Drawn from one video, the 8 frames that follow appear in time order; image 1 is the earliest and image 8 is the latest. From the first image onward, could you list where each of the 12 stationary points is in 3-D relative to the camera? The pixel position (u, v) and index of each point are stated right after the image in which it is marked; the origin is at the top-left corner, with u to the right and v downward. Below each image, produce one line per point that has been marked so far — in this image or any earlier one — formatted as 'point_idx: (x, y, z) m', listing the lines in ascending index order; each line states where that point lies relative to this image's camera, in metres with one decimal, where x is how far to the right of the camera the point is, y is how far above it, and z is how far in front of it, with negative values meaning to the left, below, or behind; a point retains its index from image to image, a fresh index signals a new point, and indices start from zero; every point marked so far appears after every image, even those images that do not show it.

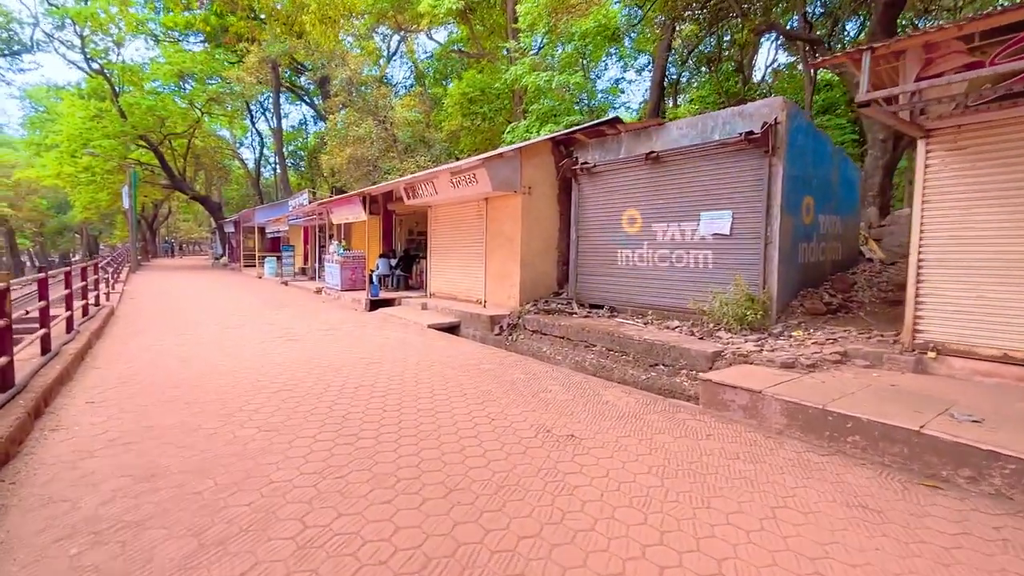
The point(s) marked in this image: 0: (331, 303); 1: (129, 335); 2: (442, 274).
0: (-4.2, -0.3, +11.3) m
1: (-5.3, -0.7, +6.7) m
2: (-1.5, +0.3, +10.2) m
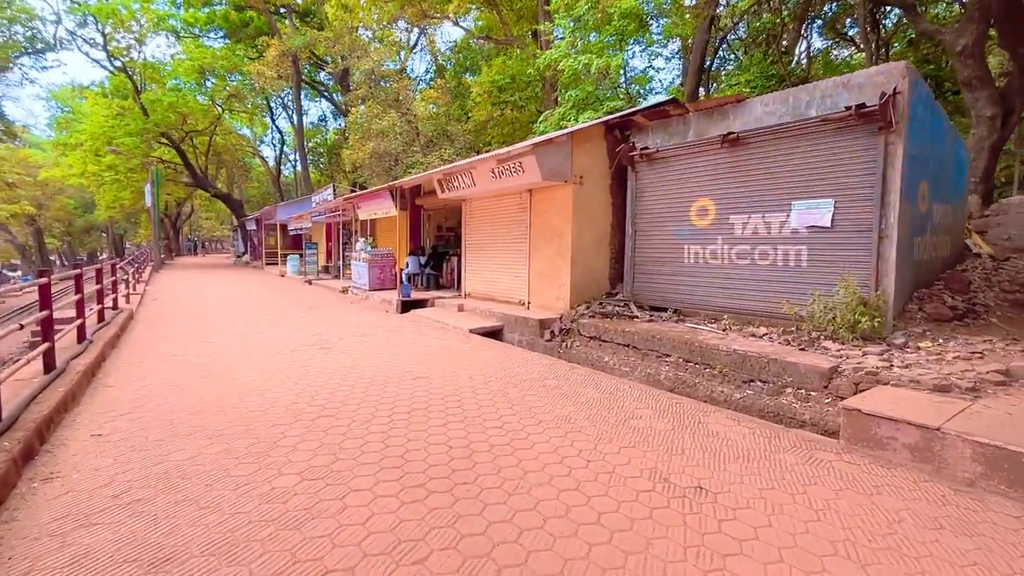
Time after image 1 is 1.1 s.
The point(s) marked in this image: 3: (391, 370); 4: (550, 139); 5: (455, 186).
0: (-3.4, -0.3, +10.7) m
1: (-4.6, -0.7, +6.1) m
2: (-0.6, +0.3, +9.5) m
3: (-1.3, -0.9, +5.0) m
4: (+0.5, +2.1, +6.8) m
5: (-1.1, +1.9, +9.1) m
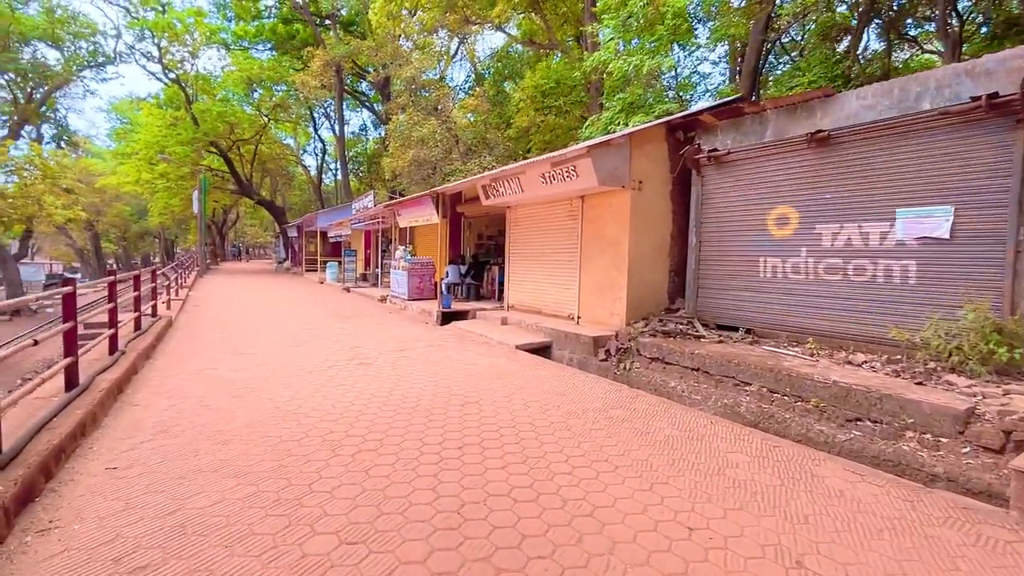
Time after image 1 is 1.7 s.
0: (-2.5, -0.5, +10.3) m
1: (-4.0, -0.8, +5.9) m
2: (+0.2, +0.1, +9.0) m
3: (-0.7, -1.0, +4.6) m
4: (+1.2, +1.9, +6.3) m
5: (-0.2, +1.7, +8.6) m
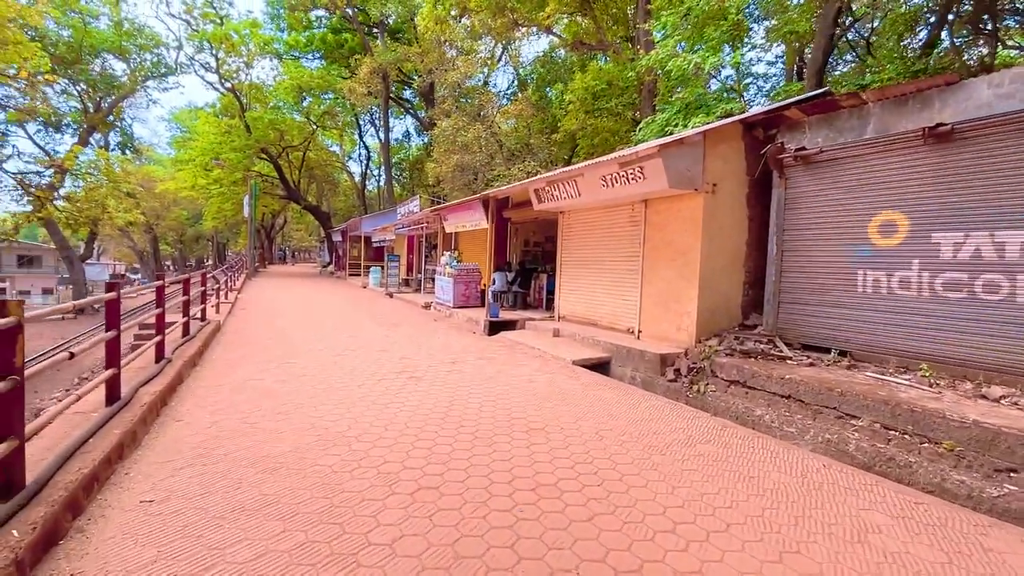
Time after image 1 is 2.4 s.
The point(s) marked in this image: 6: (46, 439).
0: (-1.4, -0.7, +10.0) m
1: (-3.3, -0.8, +5.6) m
2: (+1.1, -0.1, +8.5) m
3: (-0.1, -1.1, +4.1) m
4: (+2.0, +1.8, +5.7) m
5: (+0.7, +1.5, +8.1) m
6: (-2.5, -0.8, +2.7) m
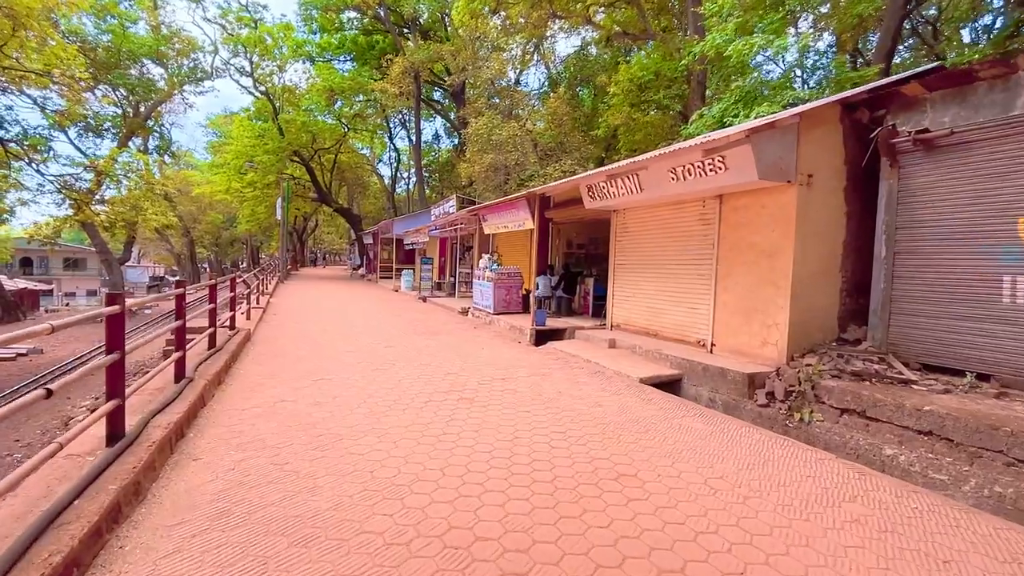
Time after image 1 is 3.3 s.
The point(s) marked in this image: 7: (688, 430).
0: (-0.6, -0.8, +9.3) m
1: (-2.6, -0.9, +5.1) m
2: (+1.9, -0.2, +7.7) m
3: (+0.4, -1.1, +3.4) m
4: (+2.6, +1.7, +4.9) m
5: (+1.5, +1.4, +7.4) m
6: (-2.1, -0.9, +2.0) m
7: (+1.4, -1.2, +4.0) m
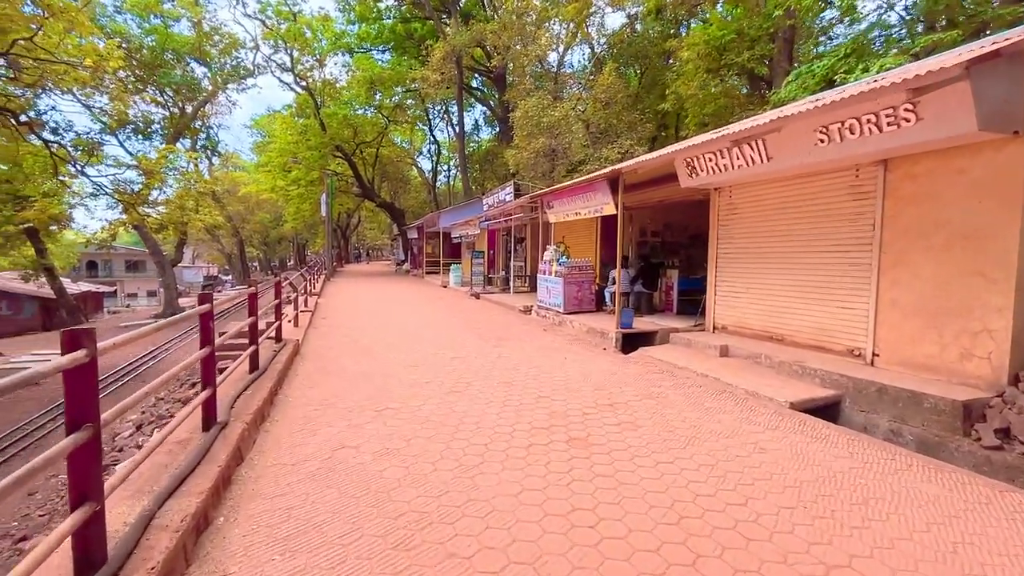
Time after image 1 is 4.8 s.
0: (+0.7, -0.7, +8.2) m
1: (-1.7, -1.0, +4.1) m
2: (+3.0, -0.1, +6.3) m
3: (+1.2, -1.2, +2.2) m
4: (+3.5, +1.7, +3.4) m
5: (+2.5, +1.5, +6.0) m
6: (-1.4, -1.0, +1.0) m
7: (+2.3, -1.2, +2.7) m
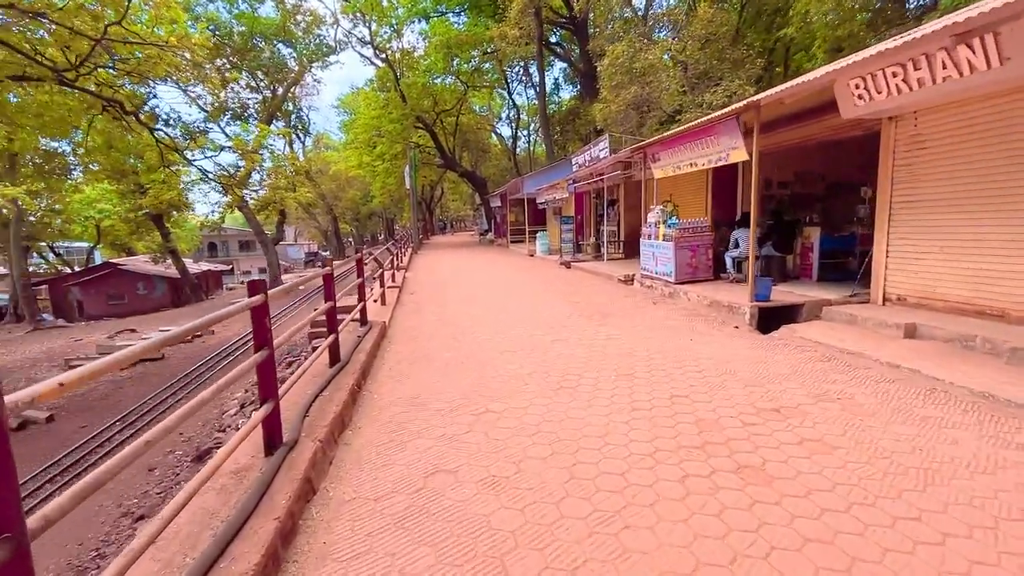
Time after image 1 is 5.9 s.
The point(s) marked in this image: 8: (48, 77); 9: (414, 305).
0: (+2.2, -0.2, +7.0) m
1: (-0.8, -0.8, +3.5) m
2: (+4.2, +0.3, +4.8) m
3: (+1.7, -1.1, +1.1) m
4: (+4.1, +1.9, +1.8) m
5: (+3.6, +1.9, +4.5) m
6: (-1.0, -1.1, +0.4) m
7: (+2.9, -1.0, +1.4) m
8: (-8.4, +3.8, +8.8) m
9: (-1.6, -0.3, +8.1) m
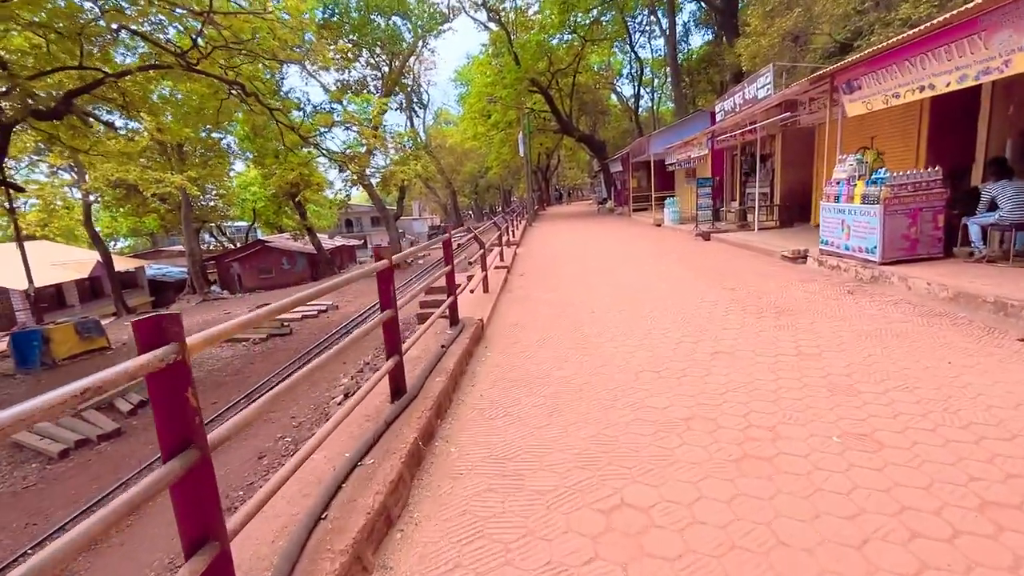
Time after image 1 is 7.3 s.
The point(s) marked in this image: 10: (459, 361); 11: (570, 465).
0: (+3.6, -0.1, +5.0) m
1: (-0.1, -0.9, +2.3) m
2: (+5.0, +0.3, +2.3) m
3: (+1.8, -1.3, -0.6) m
4: (+4.2, +1.8, -0.7) m
5: (+4.4, +1.9, +2.0) m
6: (-1.0, -1.3, -0.7) m
7: (+3.0, -1.2, -0.6) m
8: (-6.3, +4.1, +9.0) m
9: (+0.2, 0.0, +6.9) m
10: (-0.4, -0.5, +3.4) m
11: (+0.3, -0.8, +2.3) m
